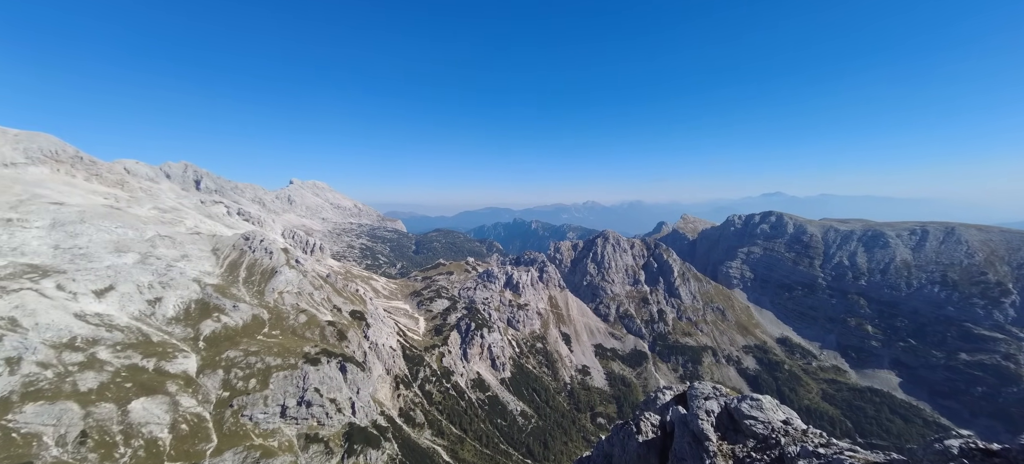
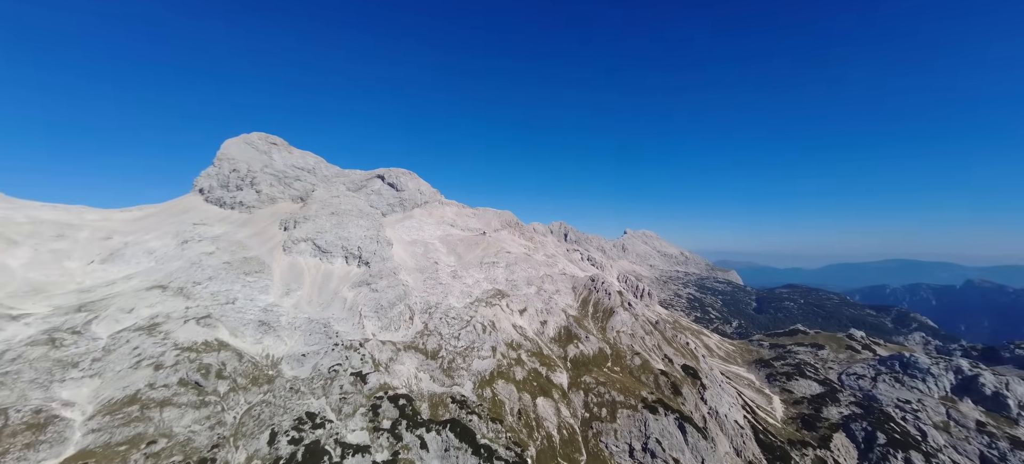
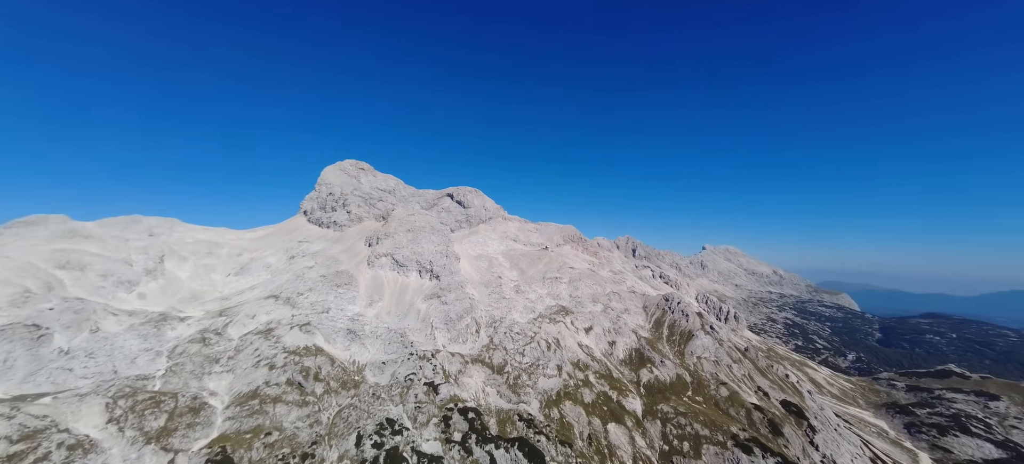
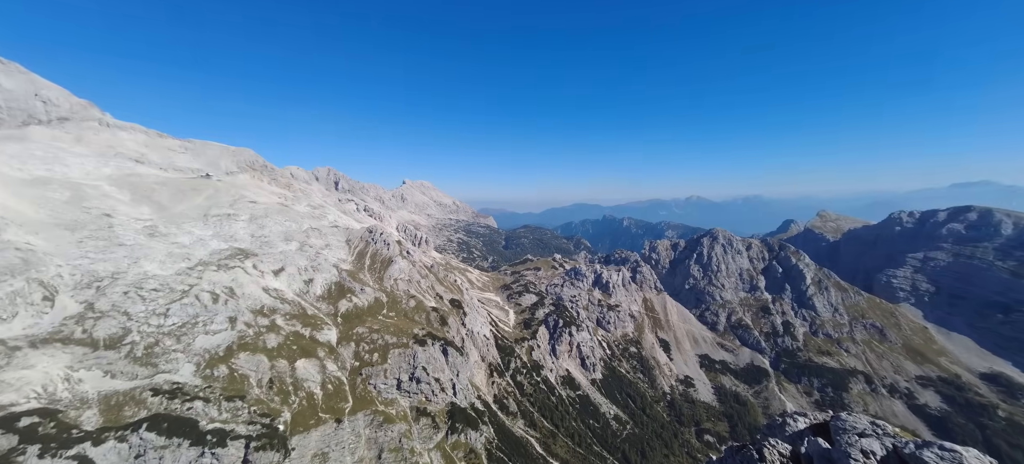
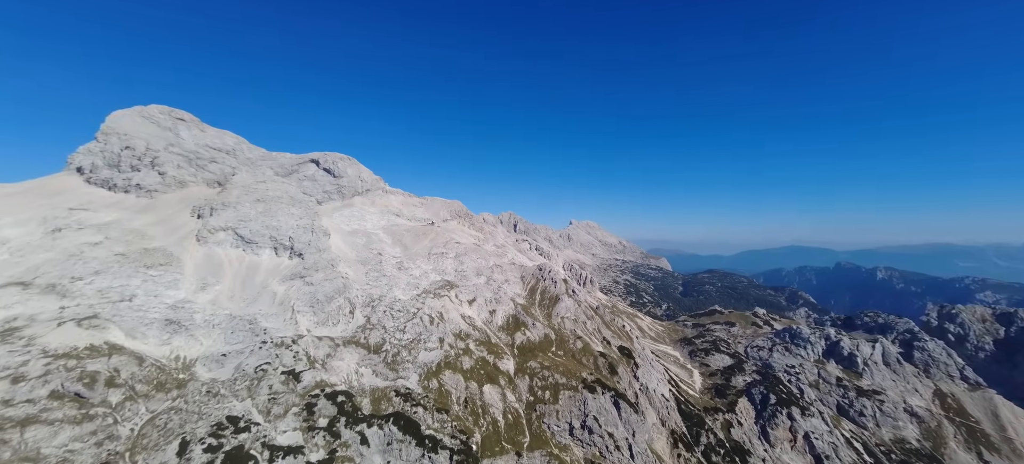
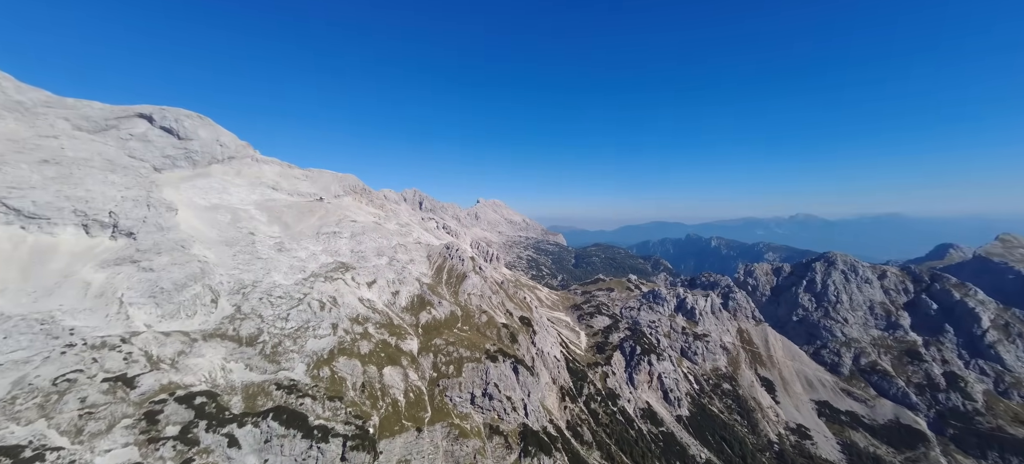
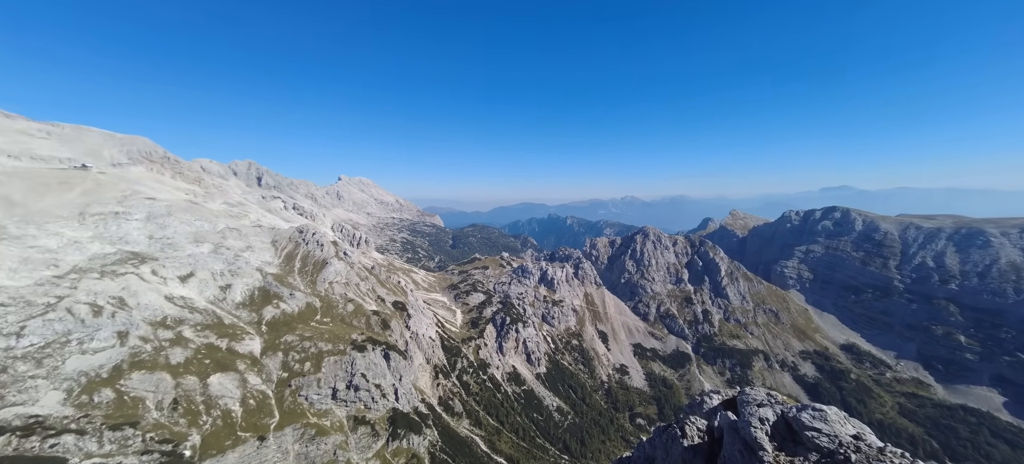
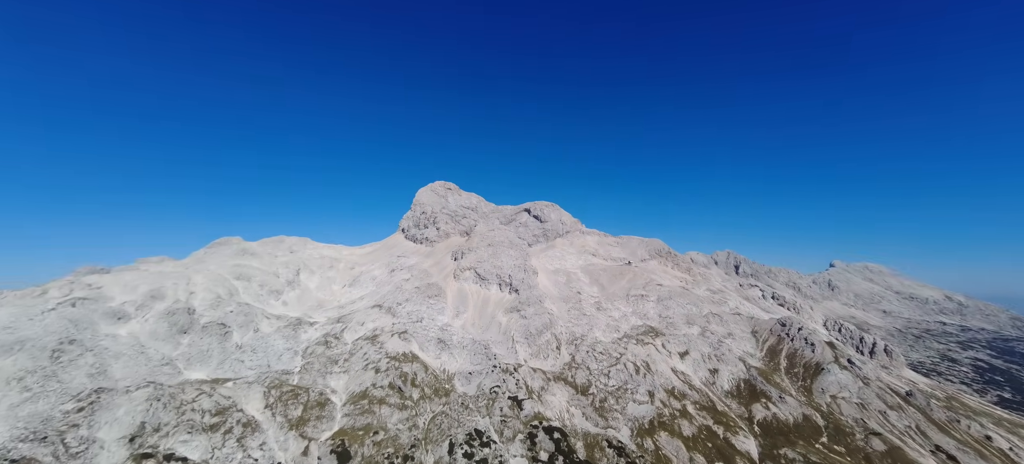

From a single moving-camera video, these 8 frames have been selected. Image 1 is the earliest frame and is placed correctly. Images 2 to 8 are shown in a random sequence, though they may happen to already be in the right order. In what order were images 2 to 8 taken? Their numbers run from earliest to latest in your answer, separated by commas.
7, 4, 6, 5, 2, 3, 8
